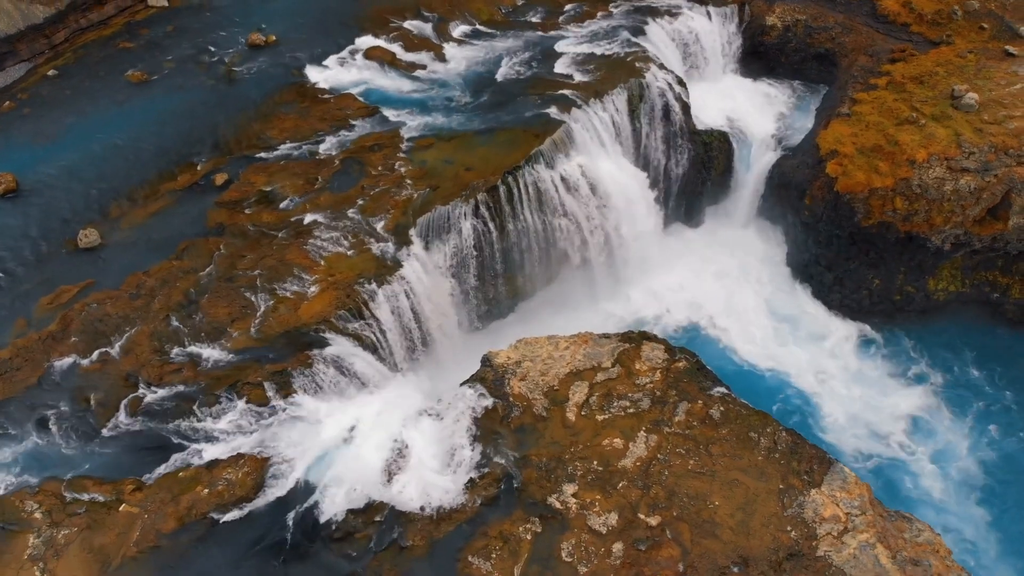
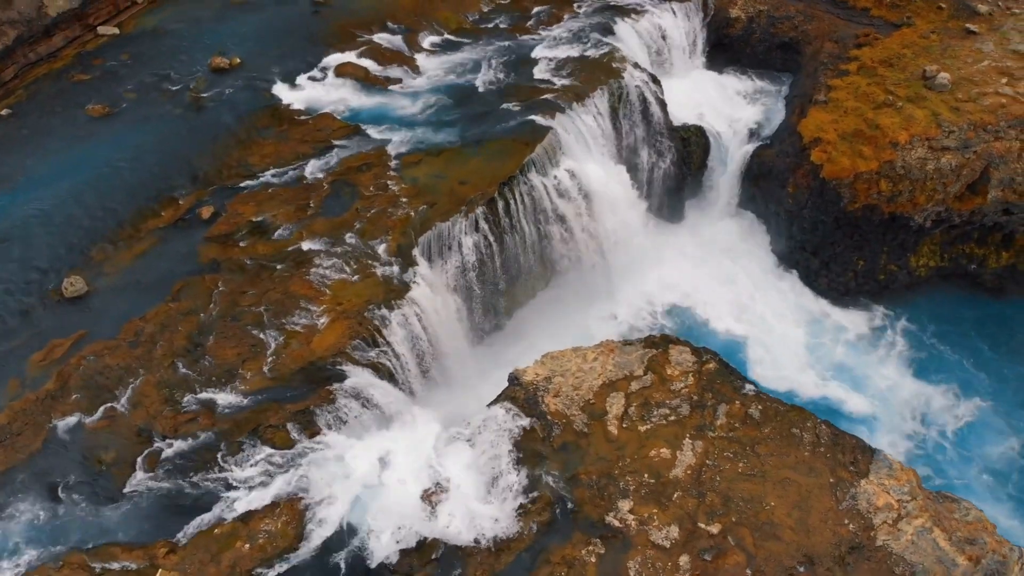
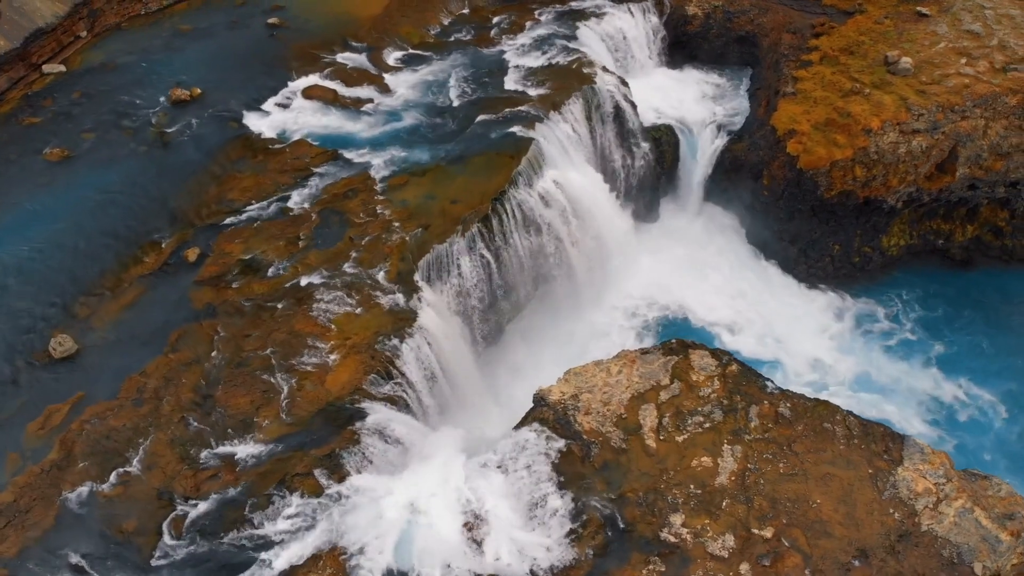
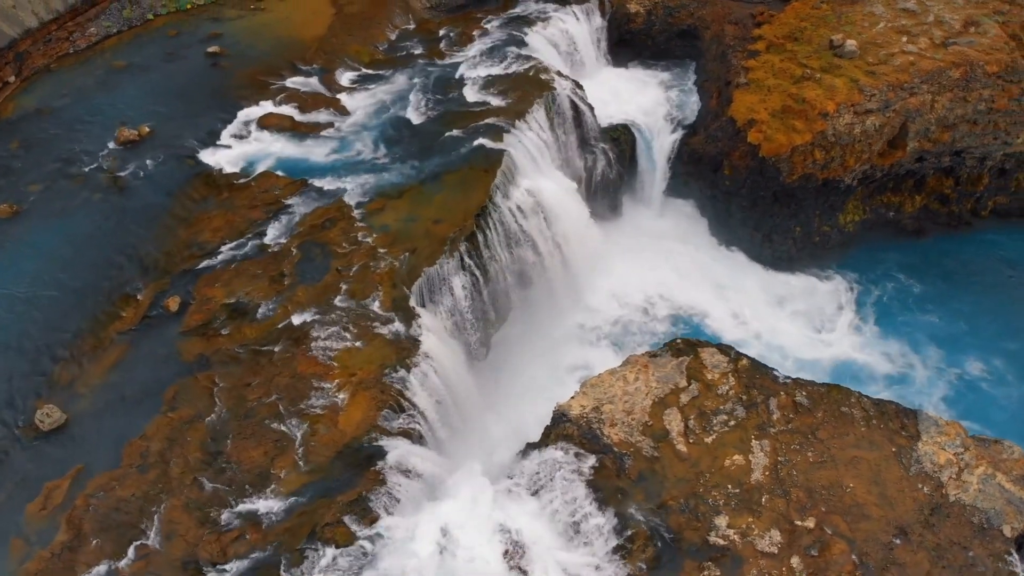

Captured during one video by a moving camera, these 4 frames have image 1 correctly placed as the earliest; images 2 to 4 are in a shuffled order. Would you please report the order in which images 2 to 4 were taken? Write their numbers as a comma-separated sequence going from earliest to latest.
2, 3, 4
